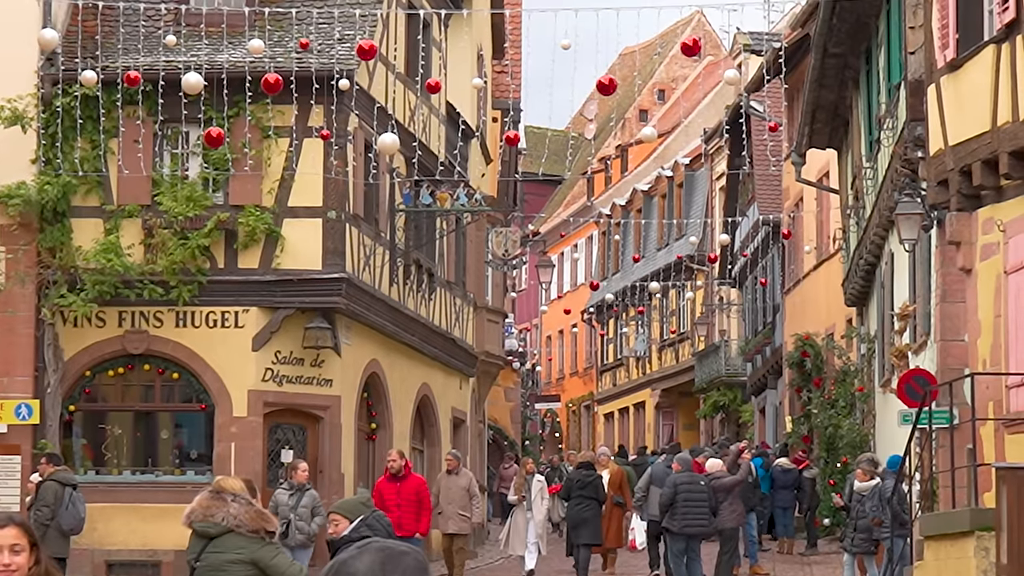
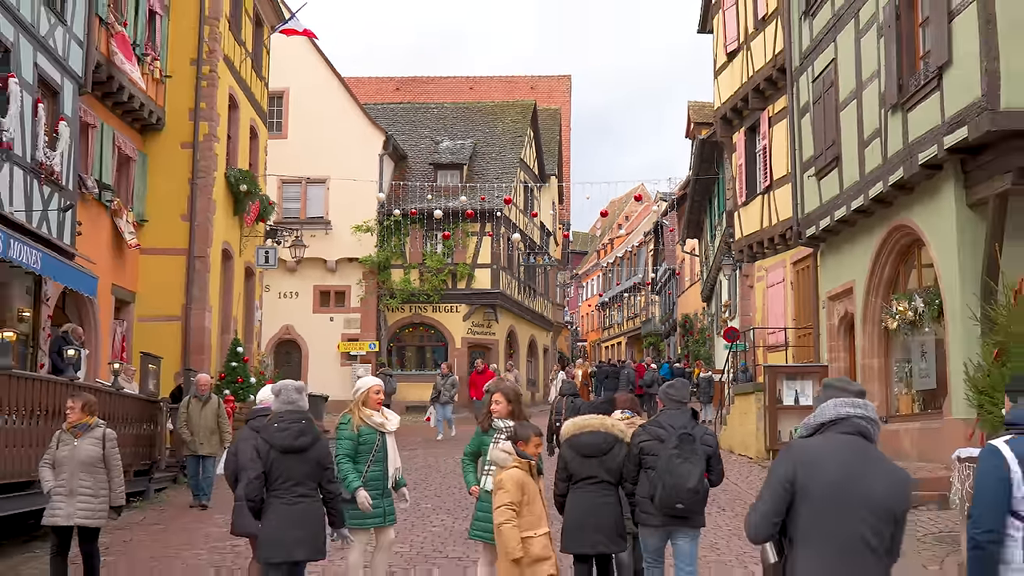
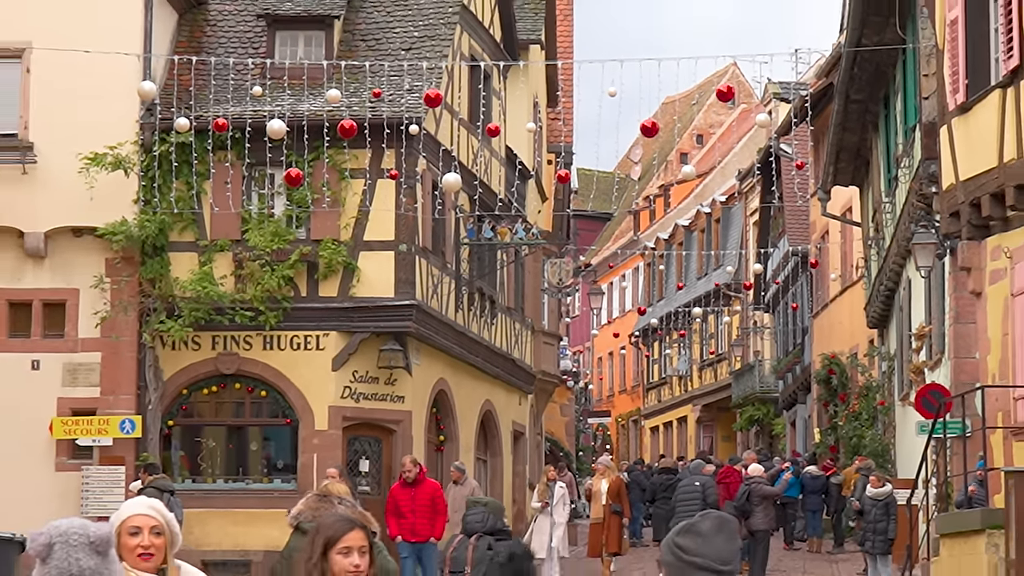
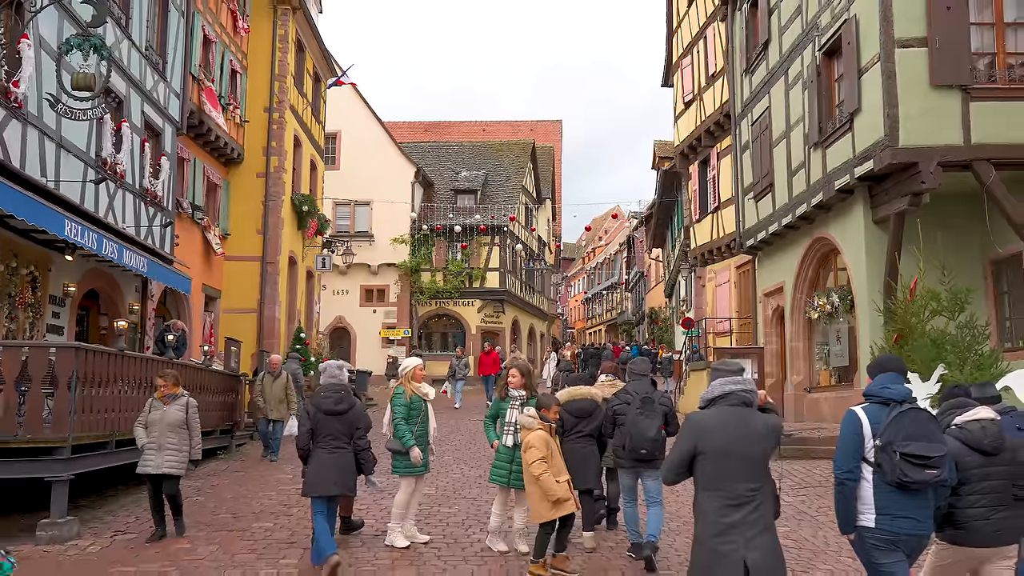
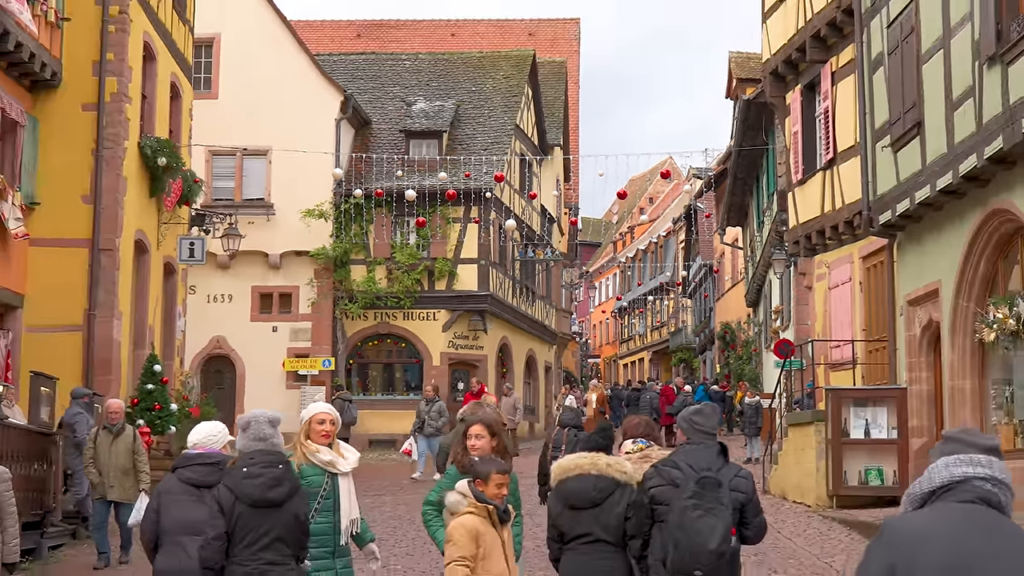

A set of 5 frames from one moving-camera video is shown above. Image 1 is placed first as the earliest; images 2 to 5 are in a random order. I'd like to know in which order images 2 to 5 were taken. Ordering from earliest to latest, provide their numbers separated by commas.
3, 5, 2, 4
